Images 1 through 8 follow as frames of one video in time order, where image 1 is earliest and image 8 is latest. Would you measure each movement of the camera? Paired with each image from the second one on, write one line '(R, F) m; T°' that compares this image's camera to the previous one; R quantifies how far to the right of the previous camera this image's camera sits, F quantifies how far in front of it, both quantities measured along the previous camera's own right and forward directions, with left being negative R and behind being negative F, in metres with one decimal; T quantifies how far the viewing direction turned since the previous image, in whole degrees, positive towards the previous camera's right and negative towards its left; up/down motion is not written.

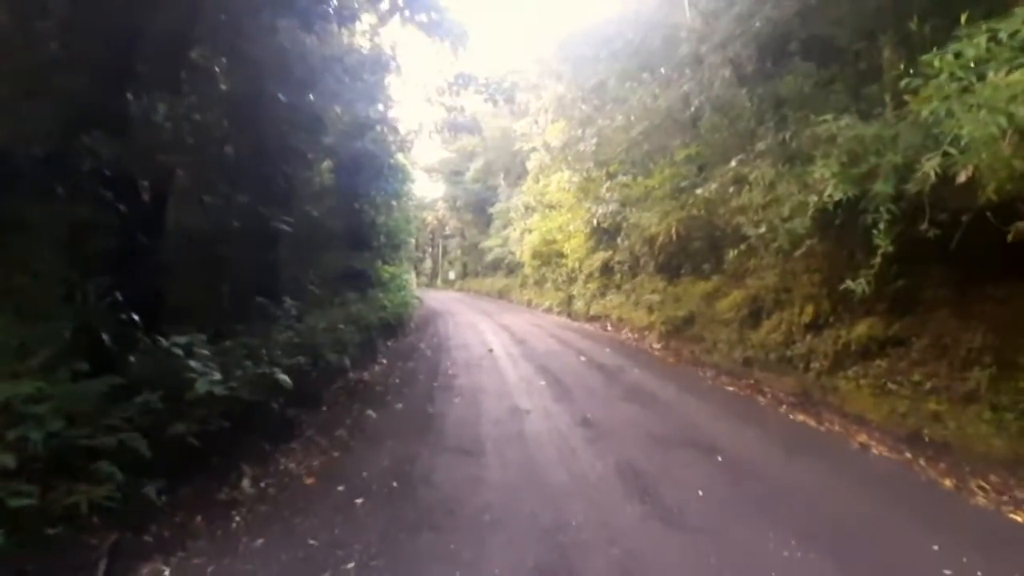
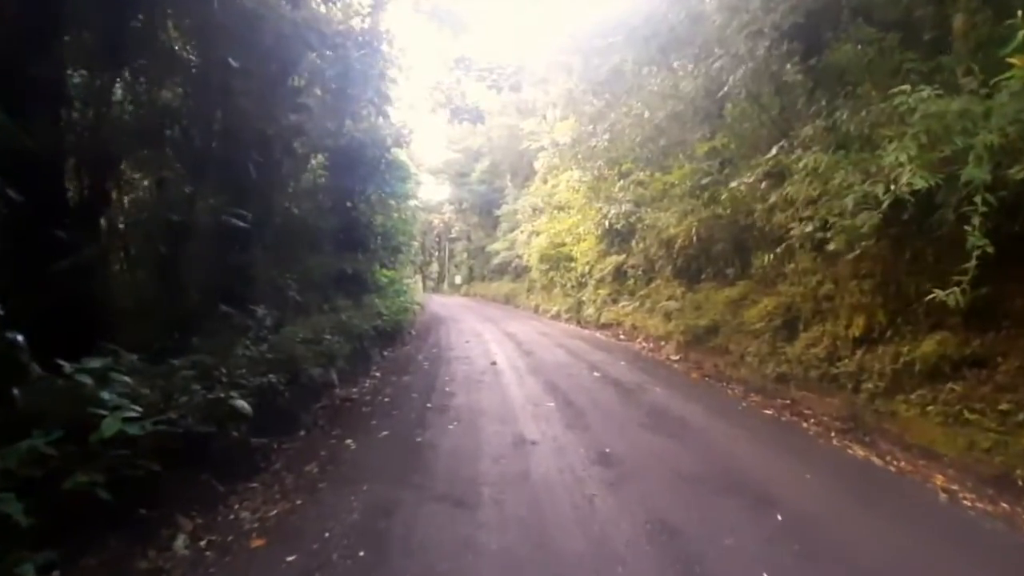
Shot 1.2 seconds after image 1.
(0.0, +1.7) m; 0°
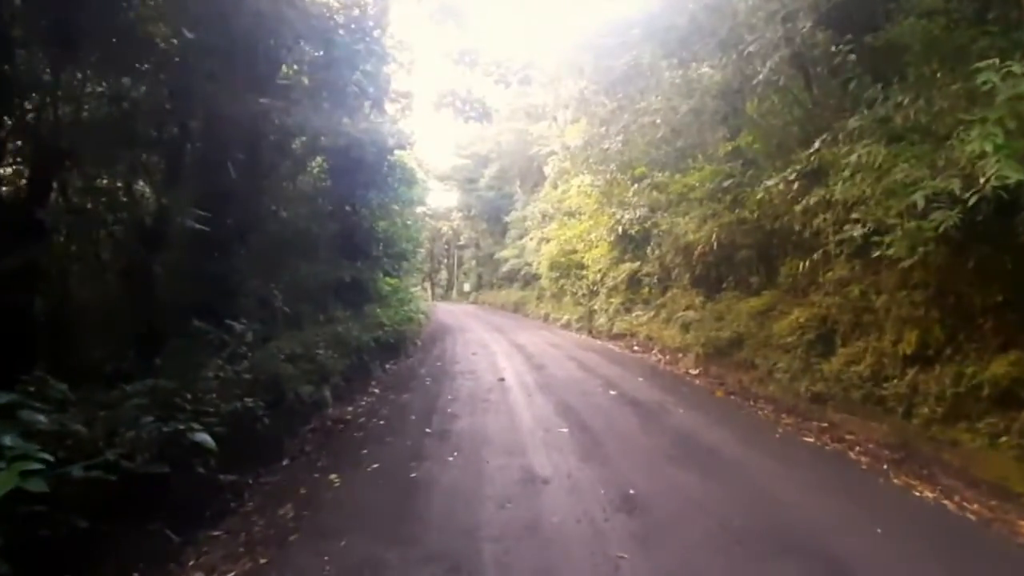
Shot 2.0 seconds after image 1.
(0.0, +1.2) m; -1°
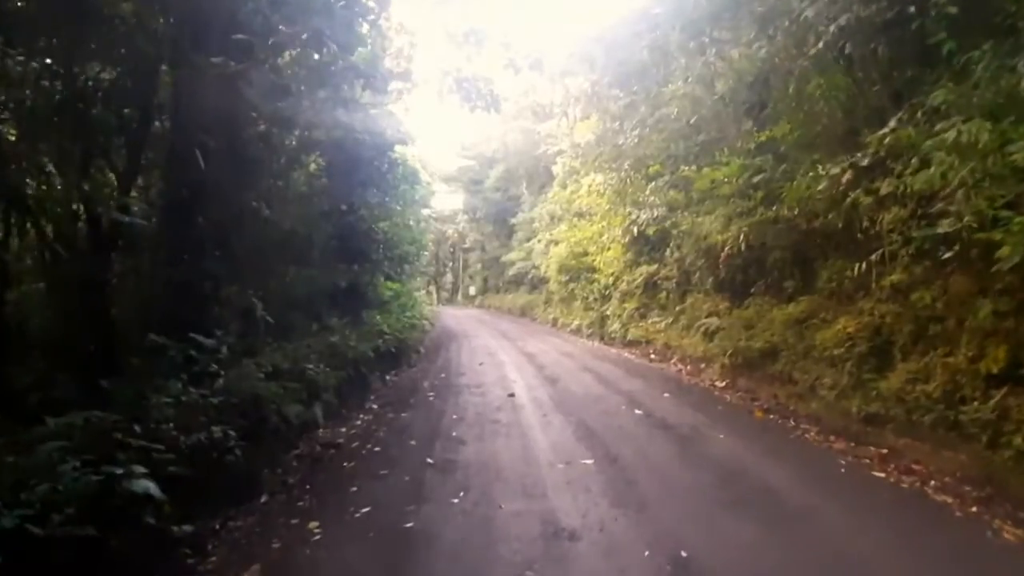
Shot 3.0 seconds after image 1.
(-0.1, +1.5) m; 0°
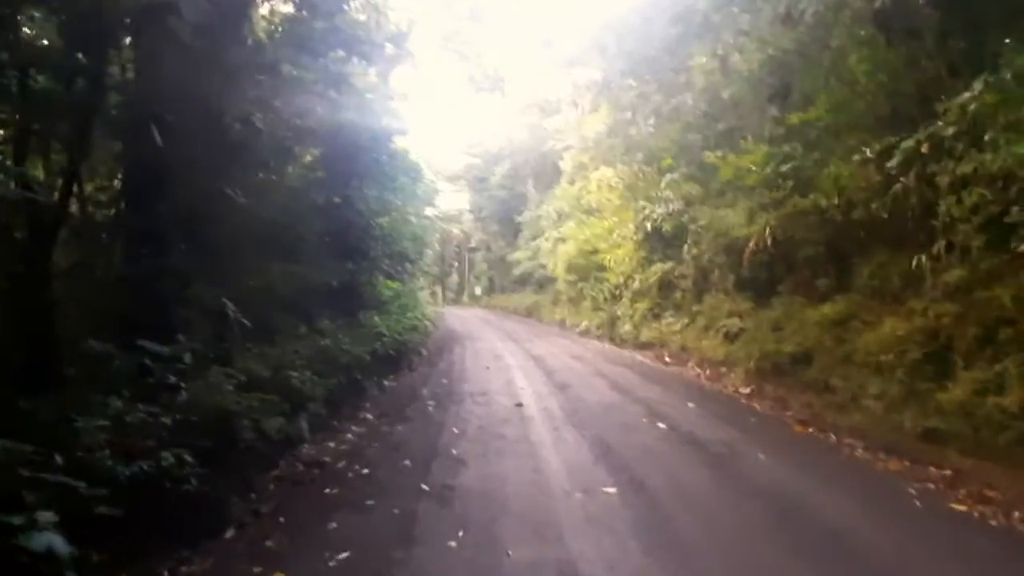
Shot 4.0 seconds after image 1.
(0.0, +1.3) m; 0°
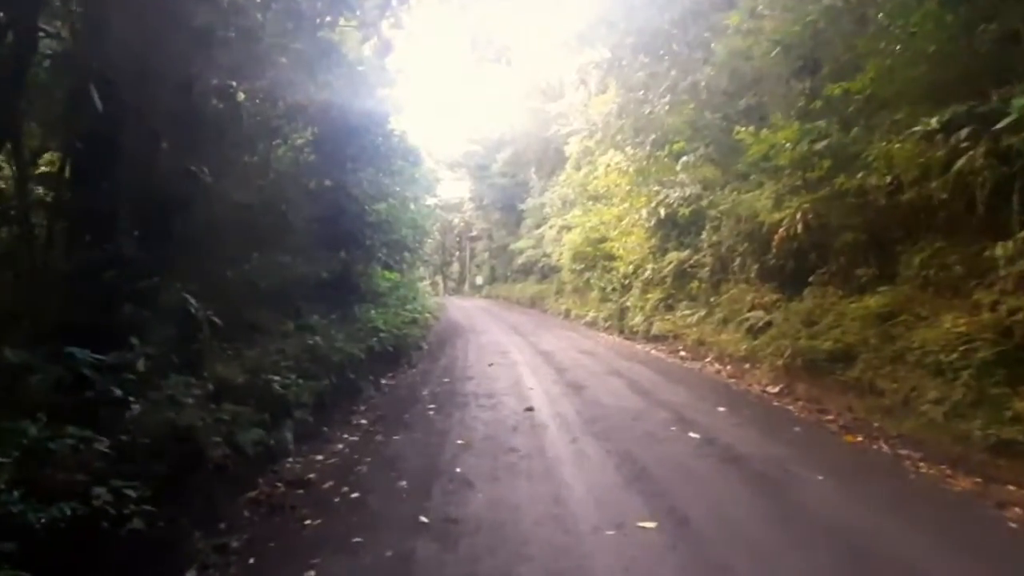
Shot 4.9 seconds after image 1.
(-0.1, +1.3) m; 0°
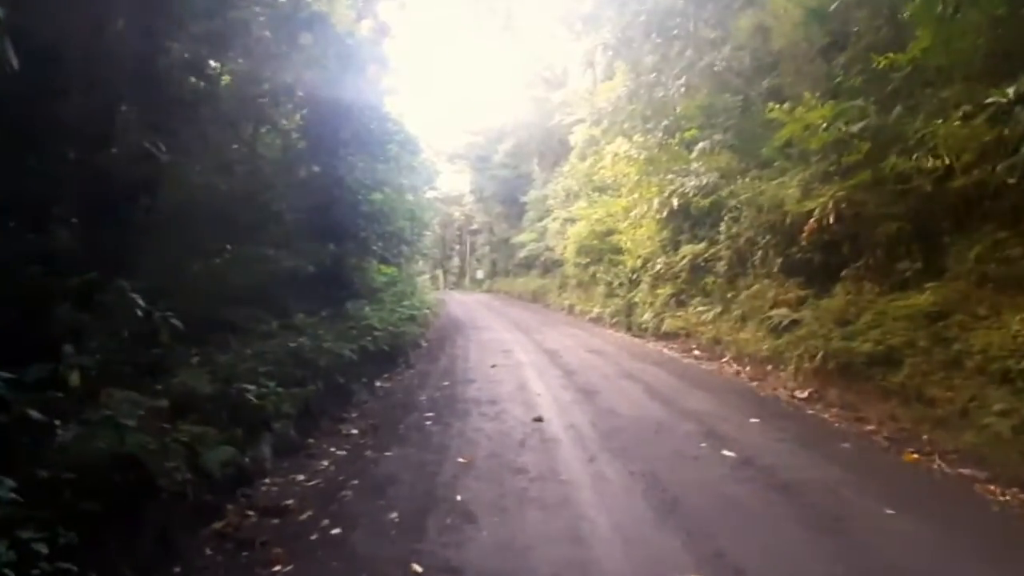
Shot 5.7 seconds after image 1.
(-0.1, +1.2) m; 0°
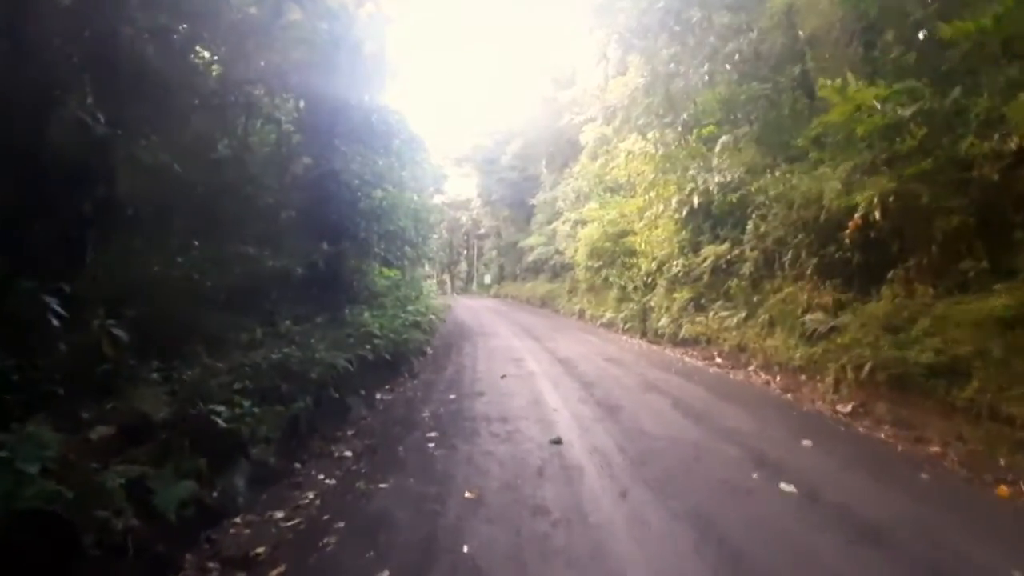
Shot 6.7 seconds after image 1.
(-0.1, +1.3) m; 0°
